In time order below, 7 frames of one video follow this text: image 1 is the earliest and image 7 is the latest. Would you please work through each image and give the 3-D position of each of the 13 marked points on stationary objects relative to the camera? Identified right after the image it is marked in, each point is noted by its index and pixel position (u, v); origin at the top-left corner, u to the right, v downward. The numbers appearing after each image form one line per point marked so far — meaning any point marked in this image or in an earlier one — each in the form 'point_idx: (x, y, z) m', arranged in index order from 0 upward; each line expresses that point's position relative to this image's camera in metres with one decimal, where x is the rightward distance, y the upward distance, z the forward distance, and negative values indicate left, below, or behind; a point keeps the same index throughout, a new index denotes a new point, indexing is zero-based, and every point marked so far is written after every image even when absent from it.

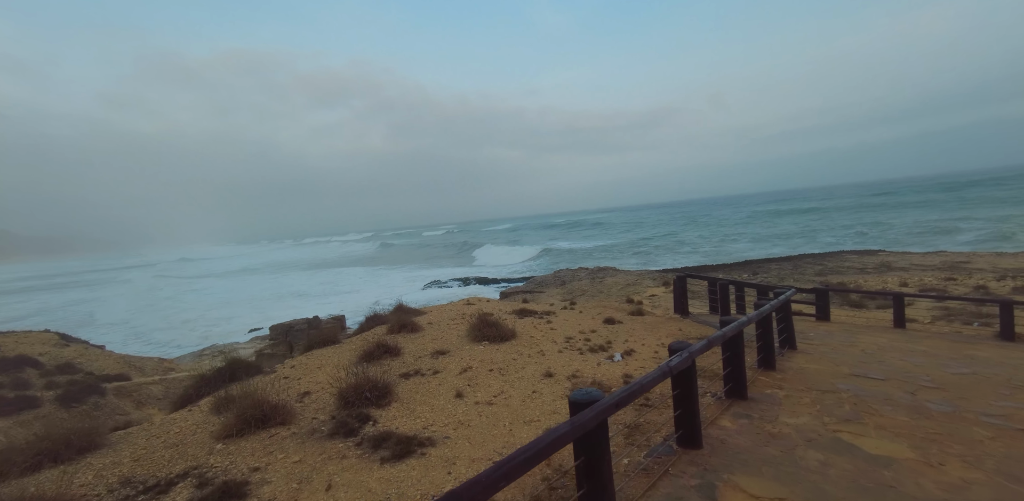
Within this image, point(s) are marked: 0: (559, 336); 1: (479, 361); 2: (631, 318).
0: (+0.9, -1.6, +8.3) m
1: (-0.5, -1.7, +6.7) m
2: (+2.8, -1.6, +10.5) m
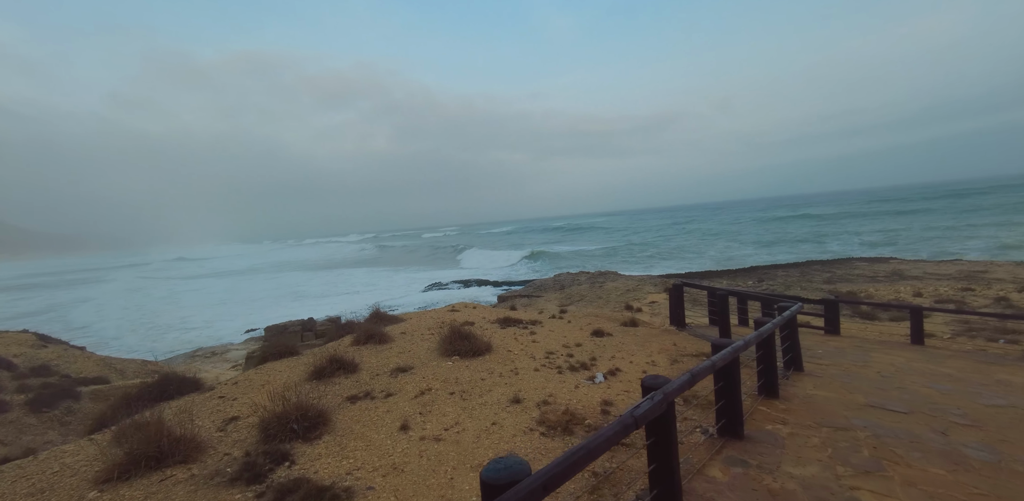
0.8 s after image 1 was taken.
0: (+0.5, -1.7, +7.5) m
1: (-1.0, -1.8, +5.9) m
2: (+2.4, -1.8, +9.7) m
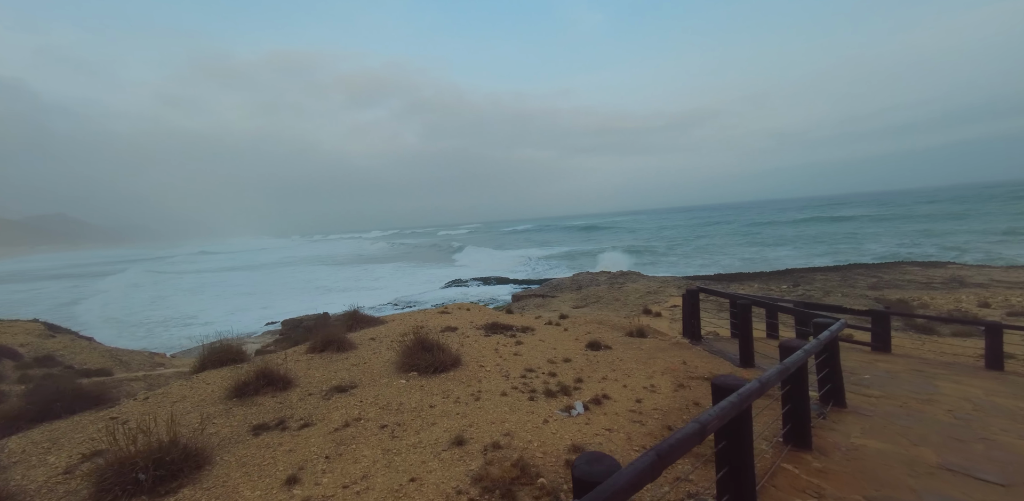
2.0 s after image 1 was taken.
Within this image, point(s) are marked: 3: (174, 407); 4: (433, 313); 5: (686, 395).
0: (+0.1, -1.7, +6.3) m
1: (-1.5, -1.7, +4.8) m
2: (+2.2, -1.7, +8.3) m
3: (-3.7, -1.7, +4.8) m
4: (-2.1, -1.6, +11.3) m
5: (+2.2, -1.8, +5.5) m
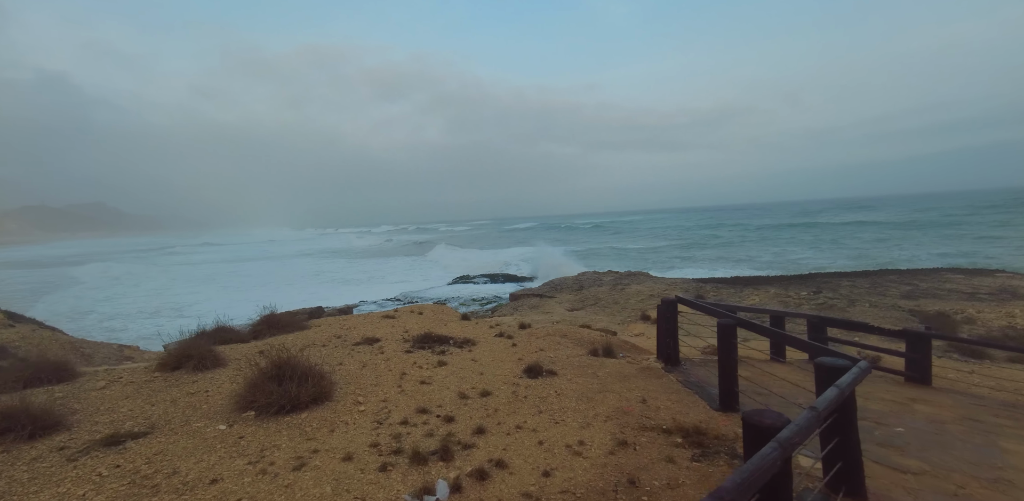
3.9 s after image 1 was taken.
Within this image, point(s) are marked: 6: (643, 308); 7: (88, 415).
0: (-1.1, -1.6, +4.6) m
1: (-2.7, -1.6, +3.2) m
2: (+1.0, -1.7, +6.5) m
3: (-5.0, -1.6, +3.3) m
4: (-3.1, -1.5, +9.7) m
5: (+1.0, -1.8, +3.7) m
6: (+5.9, -2.6, +19.7) m
7: (-4.0, -1.6, +4.2) m
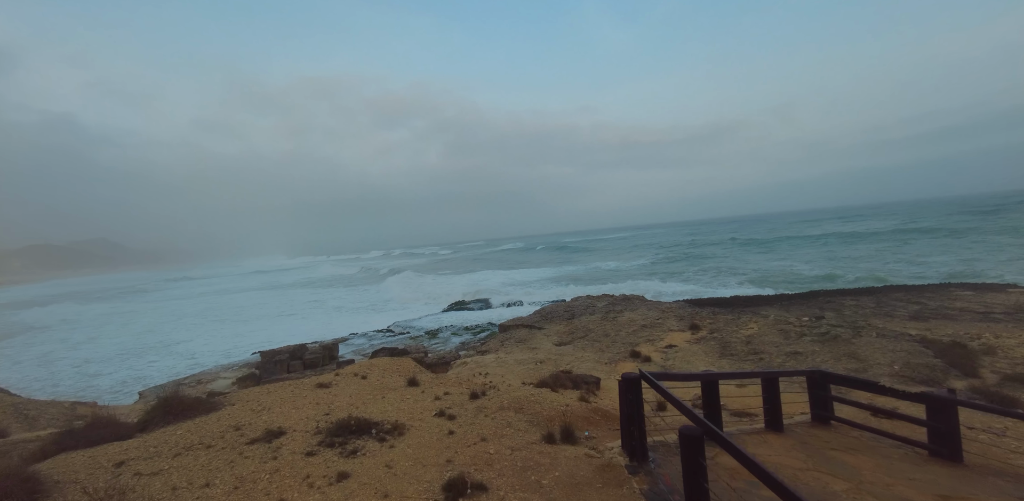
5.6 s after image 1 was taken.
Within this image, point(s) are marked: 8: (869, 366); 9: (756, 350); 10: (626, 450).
0: (-2.0, -2.5, +3.3) m
1: (-3.6, -2.5, +1.9) m
2: (+0.2, -2.6, +5.2) m
3: (-5.9, -2.5, +2.0) m
4: (-3.9, -2.6, +8.4) m
5: (+0.1, -2.6, +2.4) m
6: (+5.1, -3.8, +18.3) m
7: (-4.8, -2.5, +2.9) m
8: (+10.1, -3.3, +12.4) m
9: (+8.5, -3.5, +15.1) m
10: (+1.4, -2.5, +5.3) m
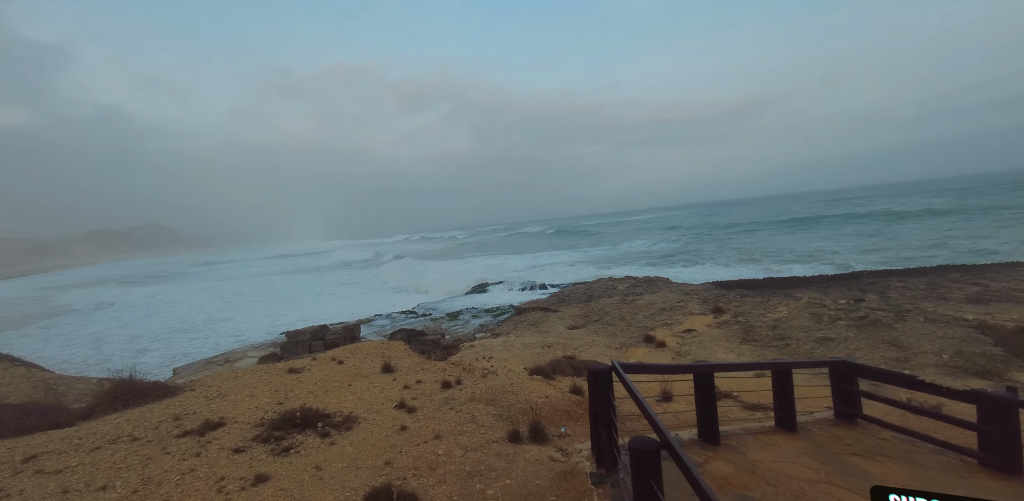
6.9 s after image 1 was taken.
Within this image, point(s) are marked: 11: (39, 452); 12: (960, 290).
0: (-2.7, -2.3, +2.7) m
1: (-4.4, -2.3, +1.4) m
2: (-0.4, -2.3, +4.5) m
3: (-6.6, -2.4, +1.7) m
4: (-4.3, -2.2, +8.0) m
5: (-0.6, -2.4, +1.7) m
6: (+5.5, -3.0, +17.3) m
7: (-5.5, -2.3, +2.5) m
8: (+10.1, -2.6, +11.0) m
9: (+8.6, -2.7, +13.8) m
10: (+0.9, -2.1, +4.5) m
11: (-5.1, -2.2, +4.7) m
12: (+19.1, -1.7, +18.6) m
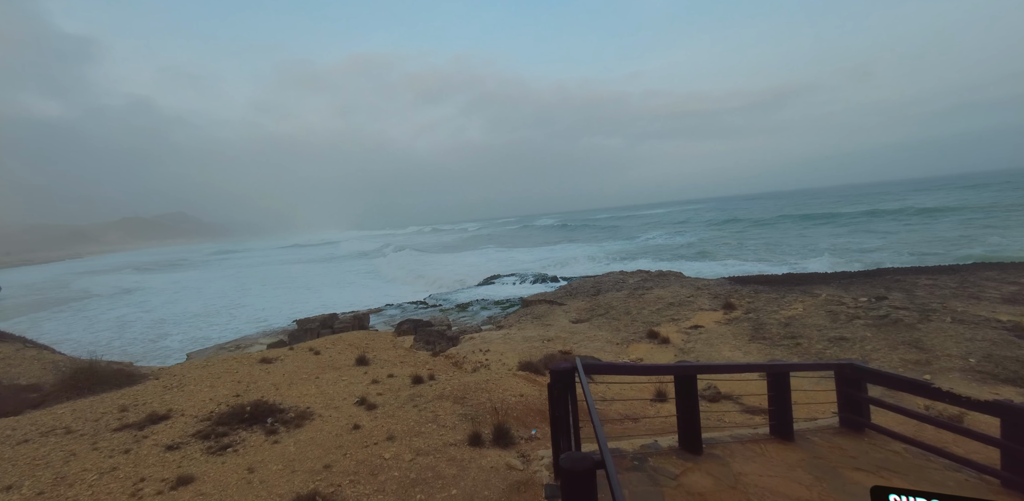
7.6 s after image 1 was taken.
0: (-3.2, -2.1, +2.4) m
1: (-5.0, -2.2, +1.1) m
2: (-0.8, -2.1, +4.1) m
3: (-7.2, -2.2, +1.5) m
4: (-4.6, -1.9, +7.7) m
5: (-1.2, -2.3, +1.3) m
6: (+5.5, -2.7, +16.6) m
7: (-6.1, -2.1, +2.3) m
8: (+9.8, -2.5, +10.1) m
9: (+8.5, -2.5, +13.1) m
10: (+0.4, -2.0, +4.0) m
11: (-5.6, -2.0, +4.5) m
12: (+19.2, -1.6, +17.4) m
